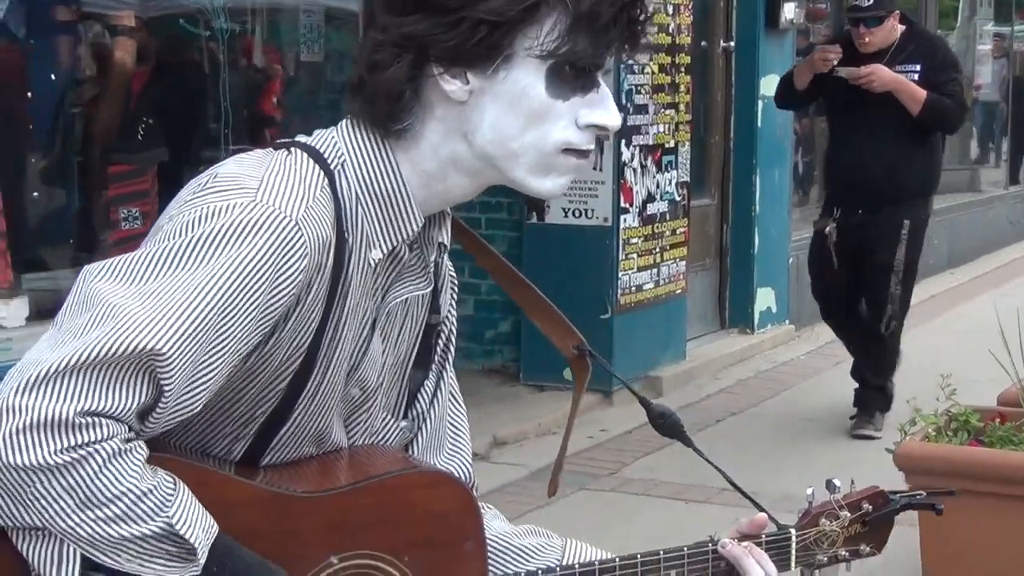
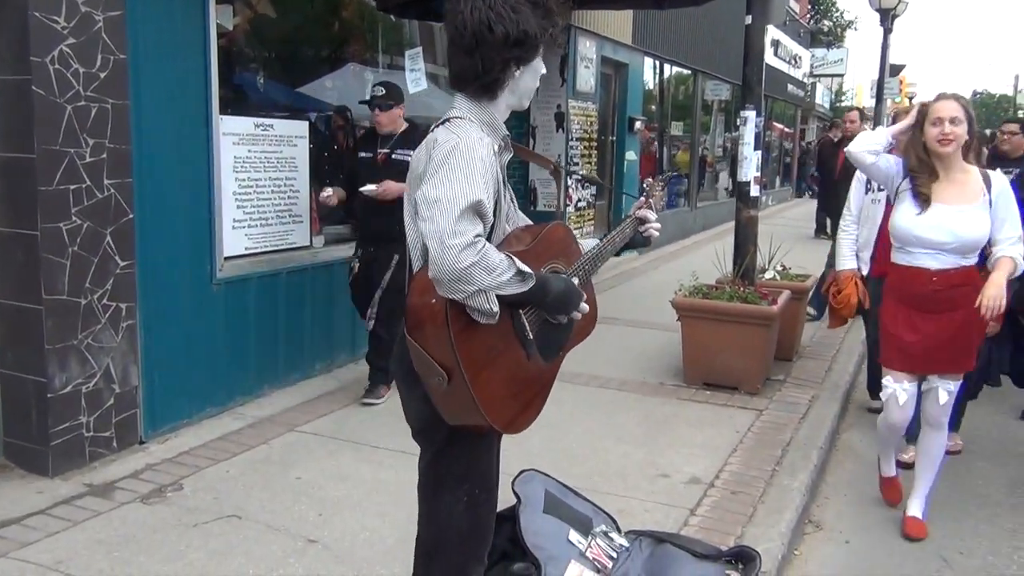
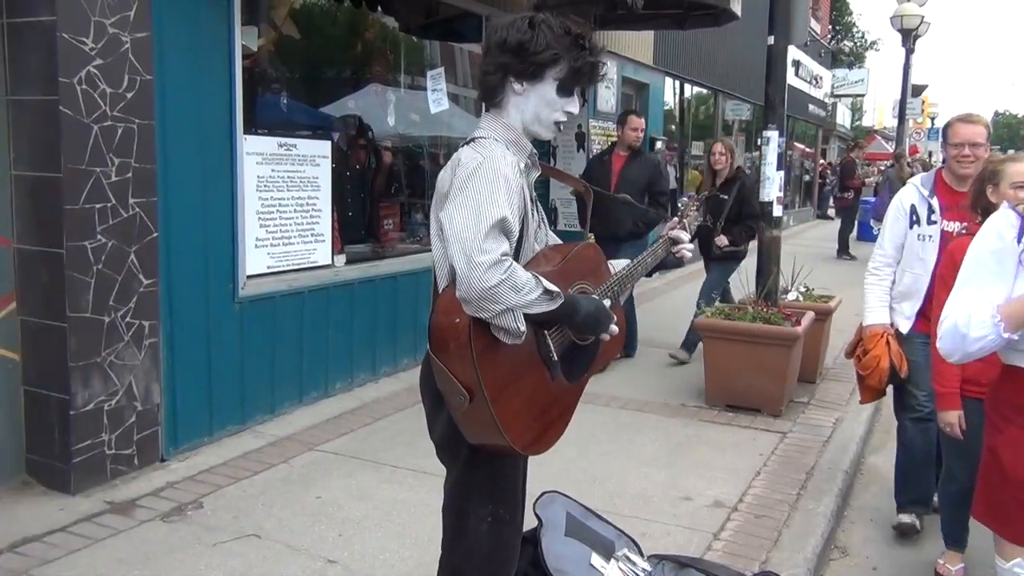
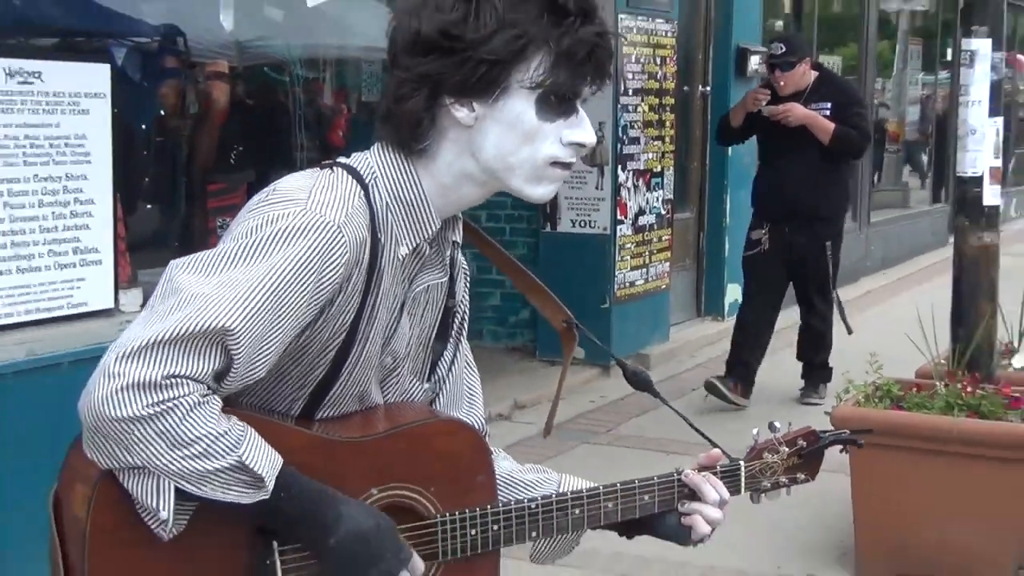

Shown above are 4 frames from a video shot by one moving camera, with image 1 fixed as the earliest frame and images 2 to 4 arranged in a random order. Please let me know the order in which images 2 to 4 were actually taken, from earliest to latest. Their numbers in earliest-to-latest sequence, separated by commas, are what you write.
4, 2, 3
